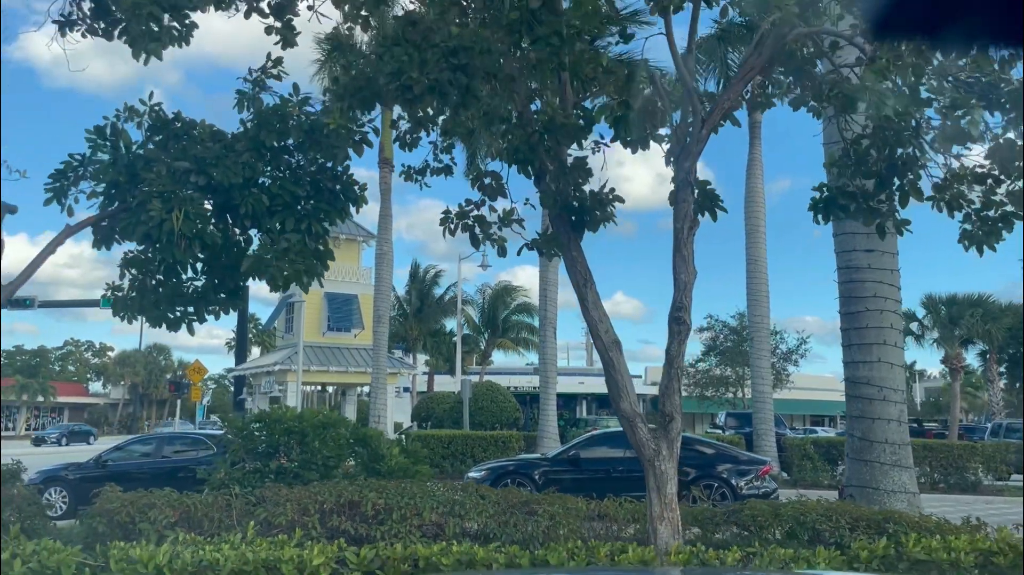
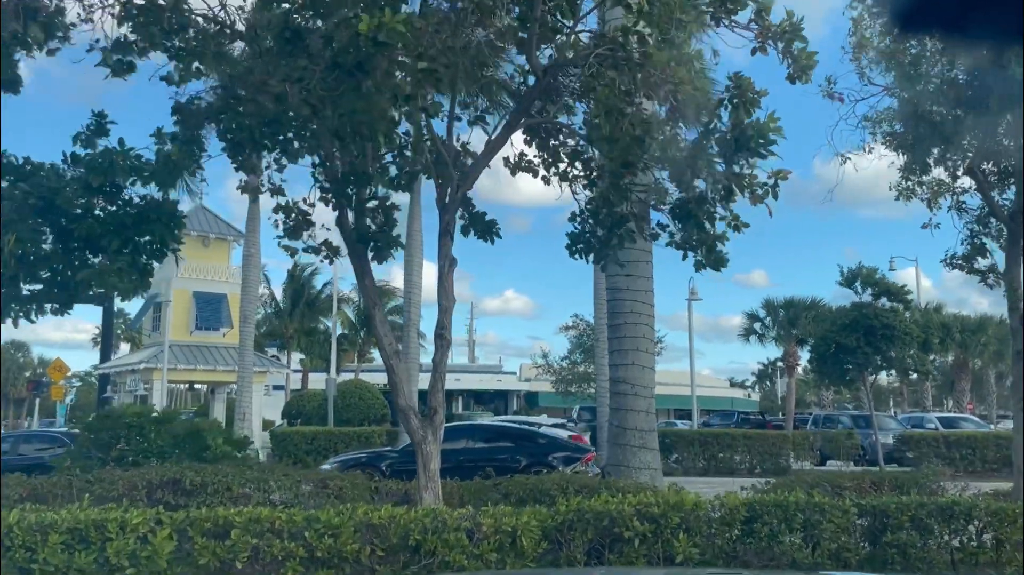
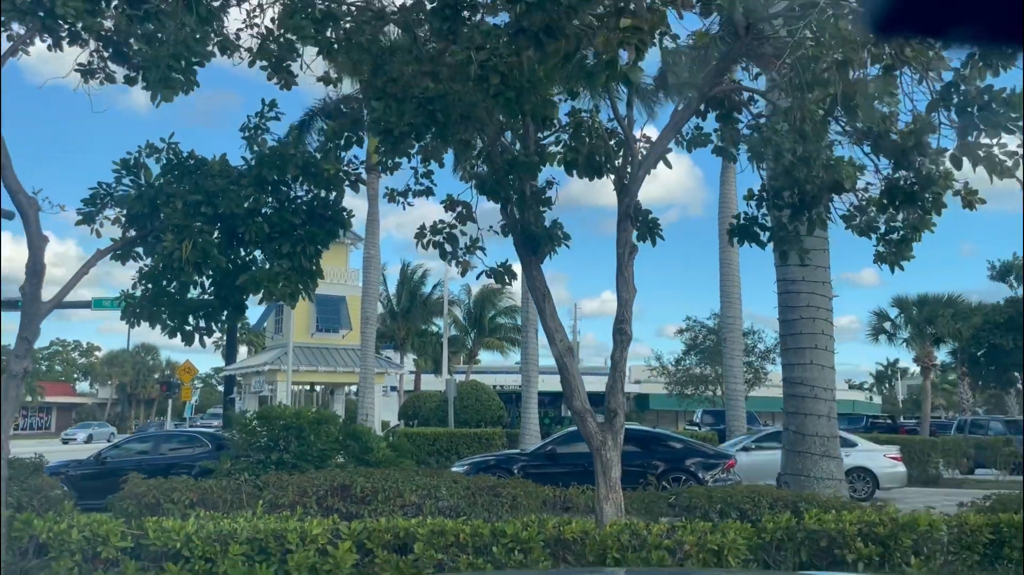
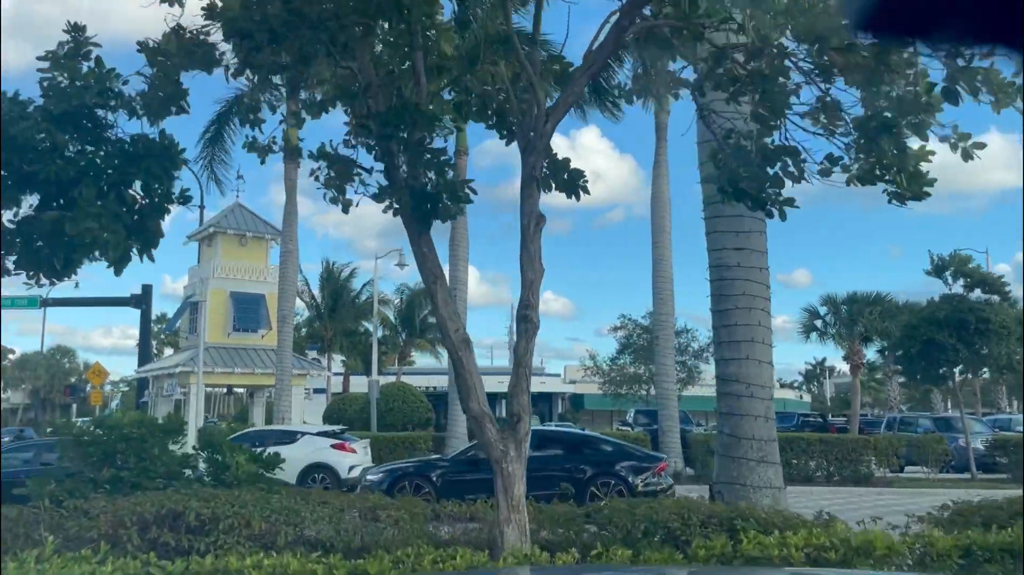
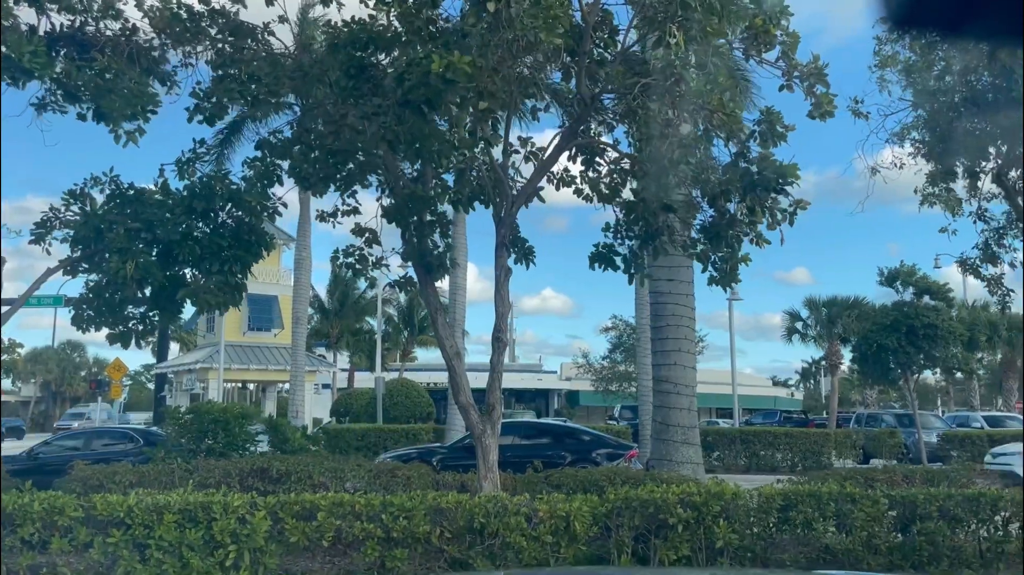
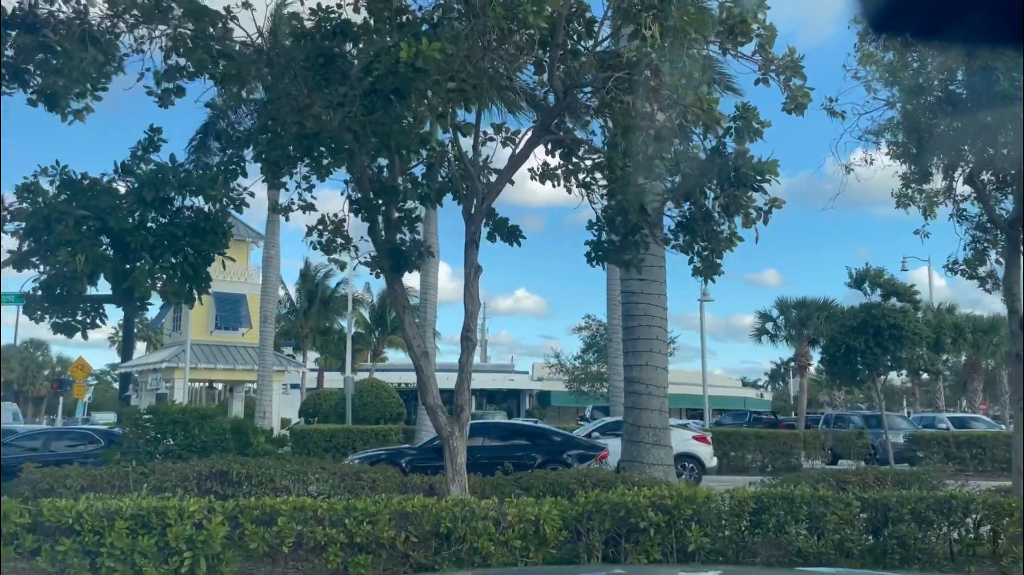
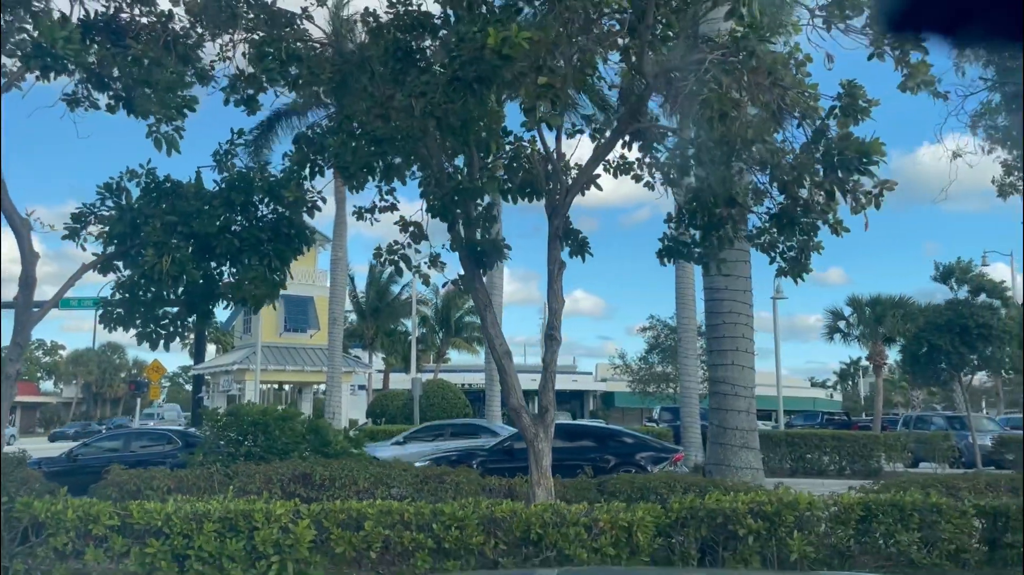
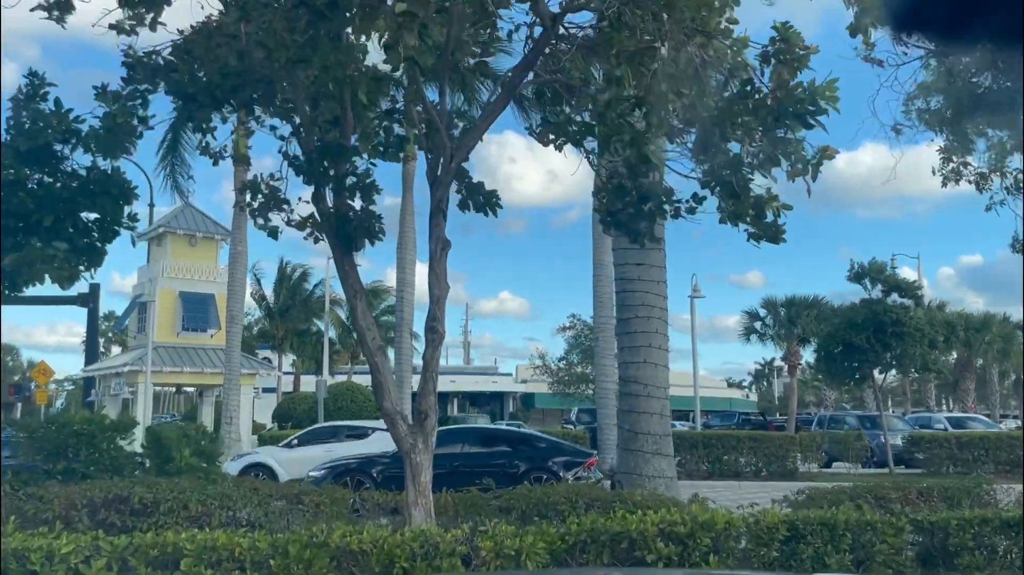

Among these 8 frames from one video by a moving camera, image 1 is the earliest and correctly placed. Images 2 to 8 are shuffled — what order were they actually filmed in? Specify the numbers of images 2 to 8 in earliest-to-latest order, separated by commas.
3, 7, 5, 6, 2, 8, 4
